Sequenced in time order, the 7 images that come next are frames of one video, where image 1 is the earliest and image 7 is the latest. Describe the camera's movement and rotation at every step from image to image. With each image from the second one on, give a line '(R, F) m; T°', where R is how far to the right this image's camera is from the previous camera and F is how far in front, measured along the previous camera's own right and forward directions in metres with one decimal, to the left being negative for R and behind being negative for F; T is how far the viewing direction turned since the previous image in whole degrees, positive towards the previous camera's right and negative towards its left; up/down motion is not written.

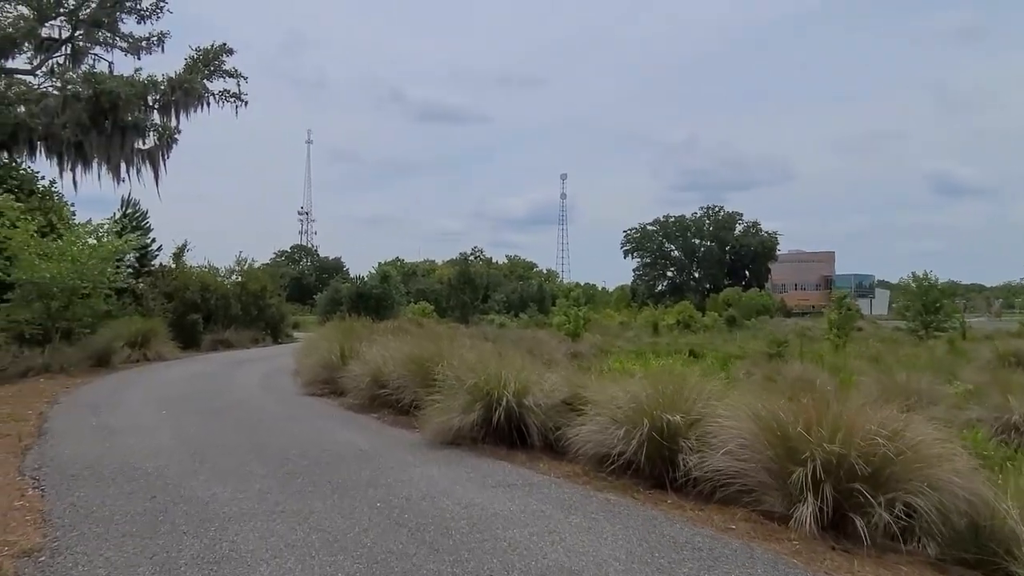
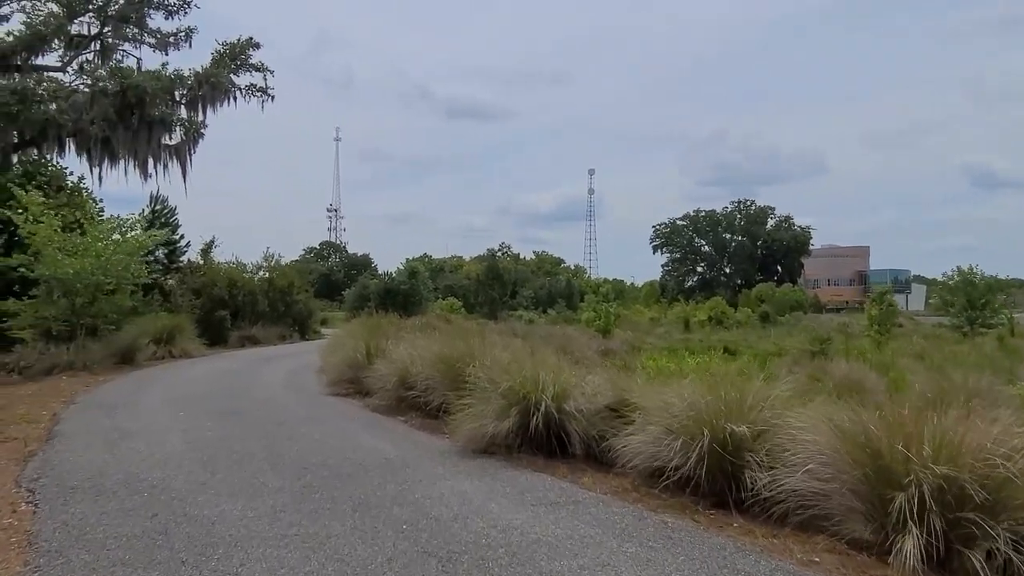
(-0.1, +0.6) m; -2°
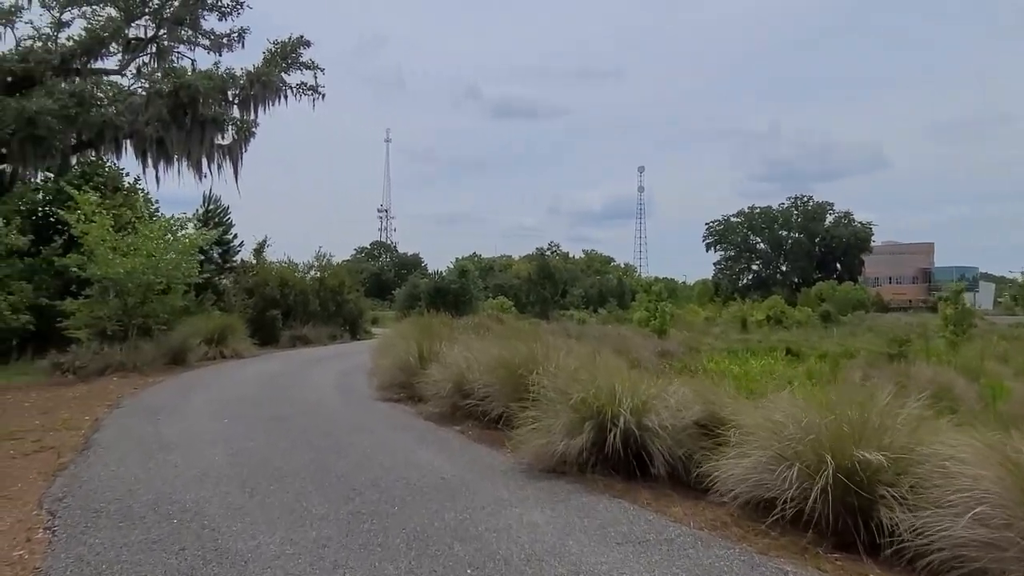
(-0.2, +0.7) m; -4°
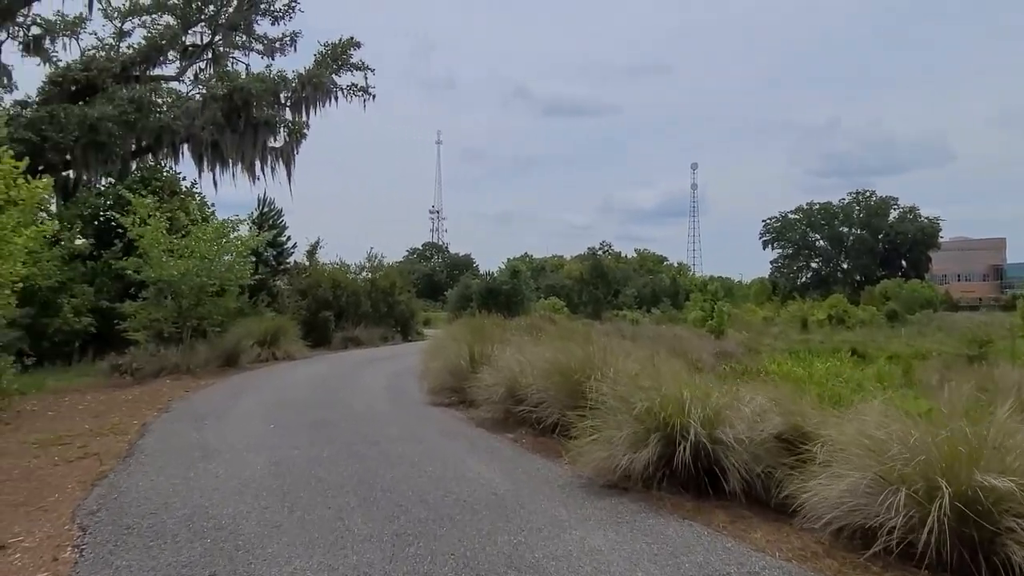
(0.0, +0.5) m; -4°
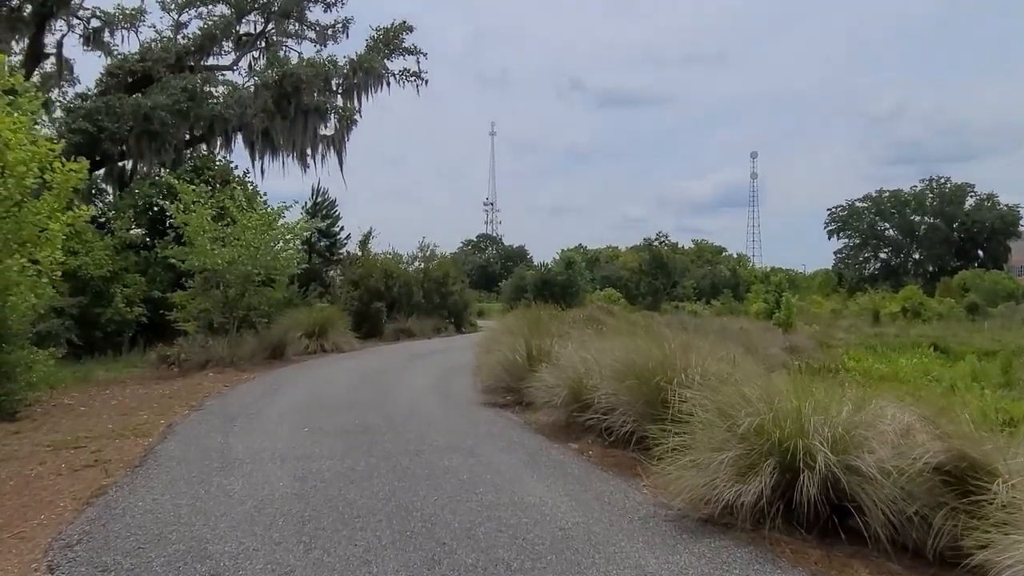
(-0.1, +1.0) m; -4°
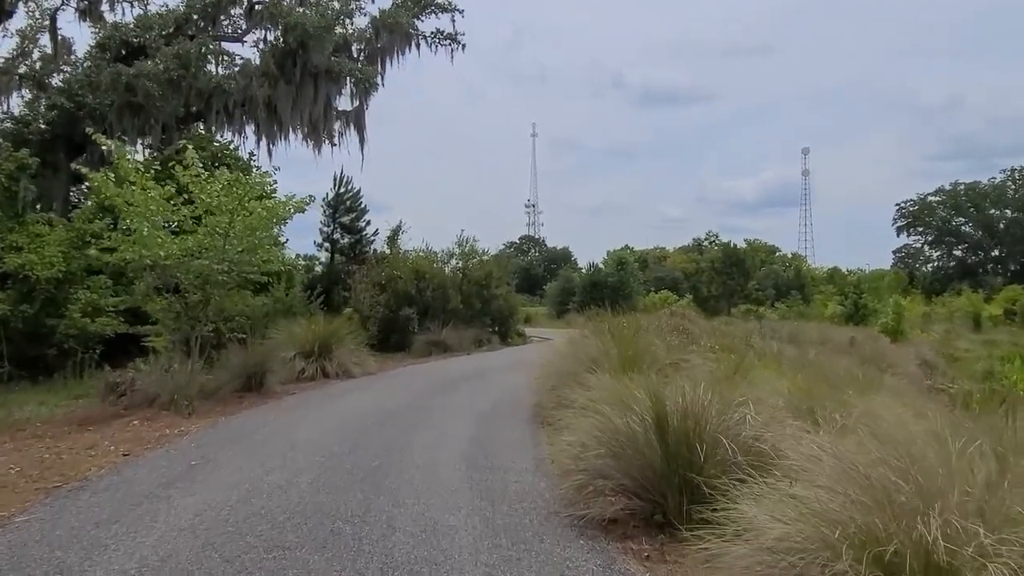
(-0.4, +4.7) m; -3°
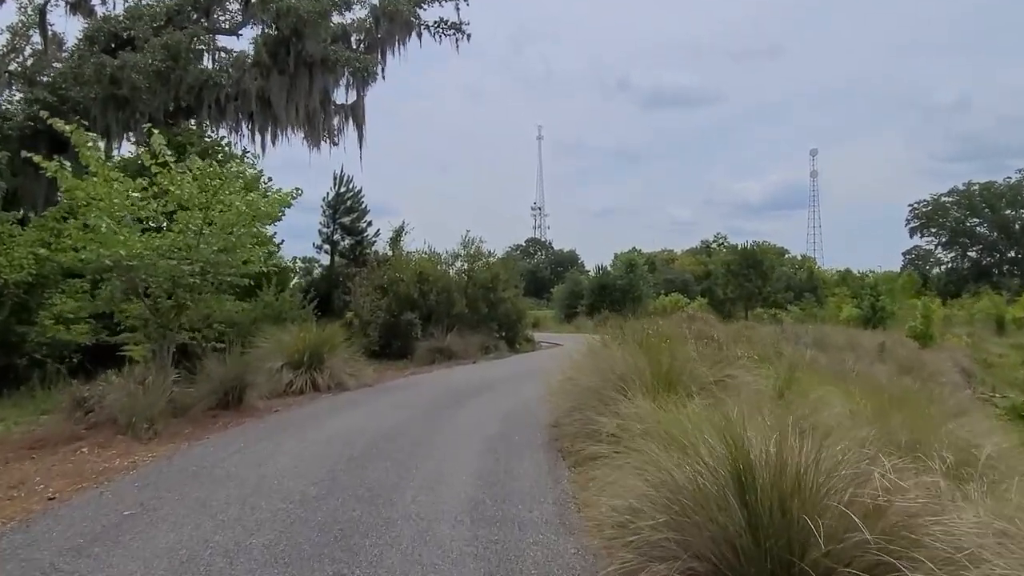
(-0.1, +1.3) m; 0°
